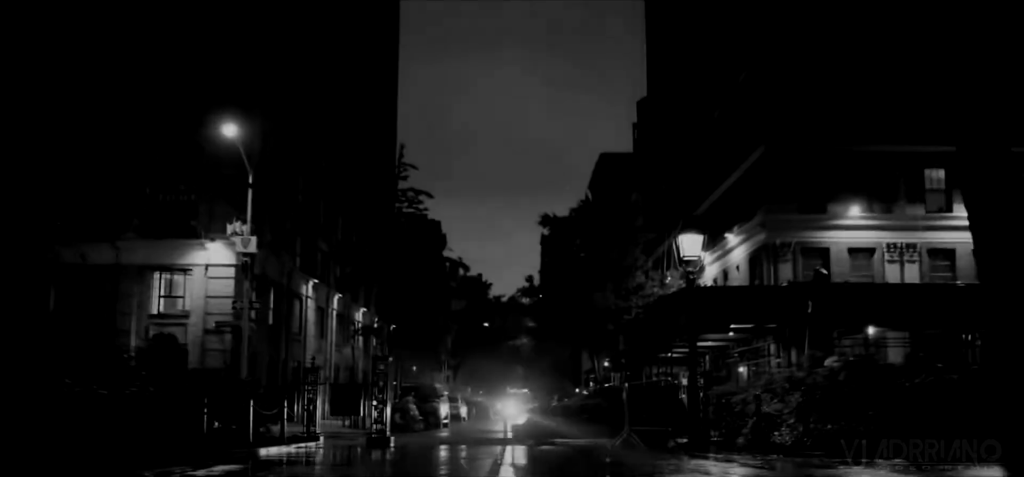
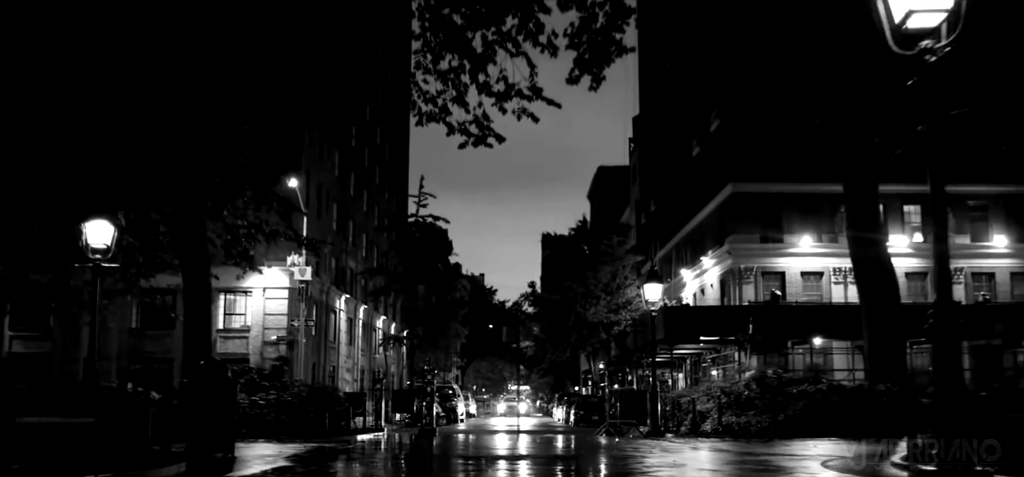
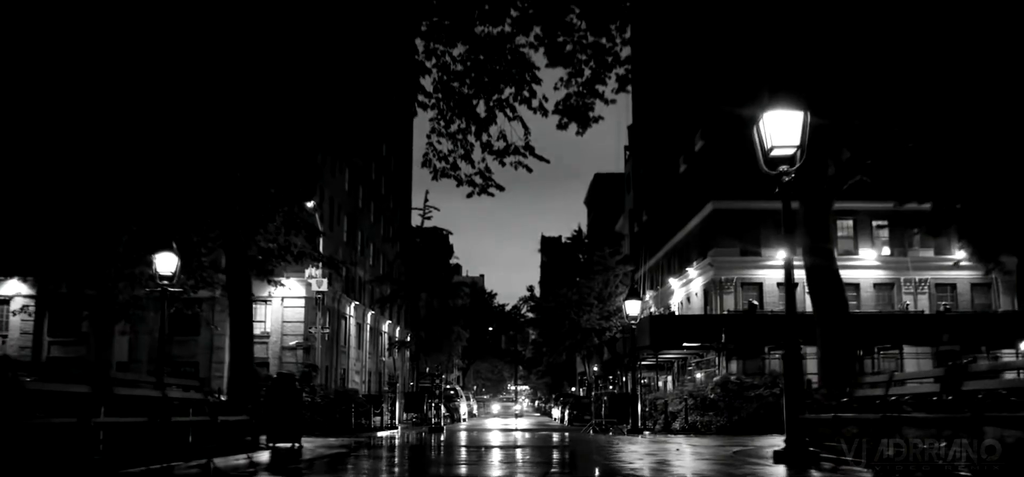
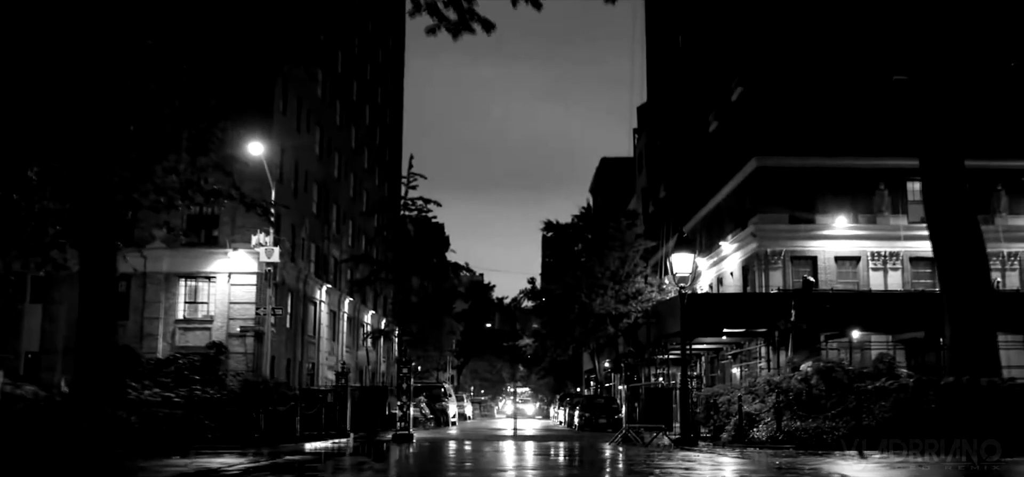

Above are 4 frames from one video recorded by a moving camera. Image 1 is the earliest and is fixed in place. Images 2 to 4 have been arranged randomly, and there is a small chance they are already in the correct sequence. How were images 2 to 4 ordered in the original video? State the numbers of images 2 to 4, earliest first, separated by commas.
4, 2, 3
